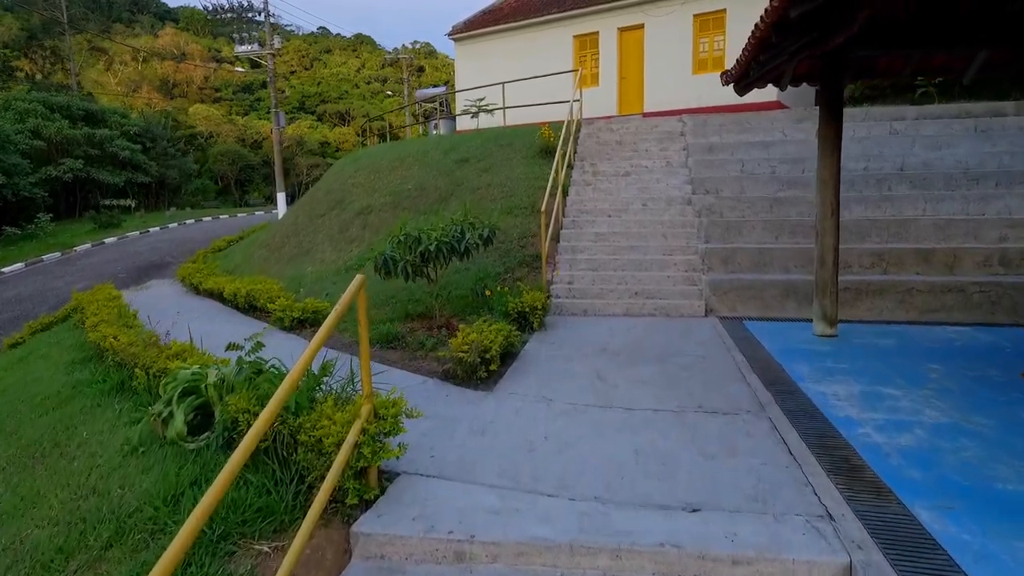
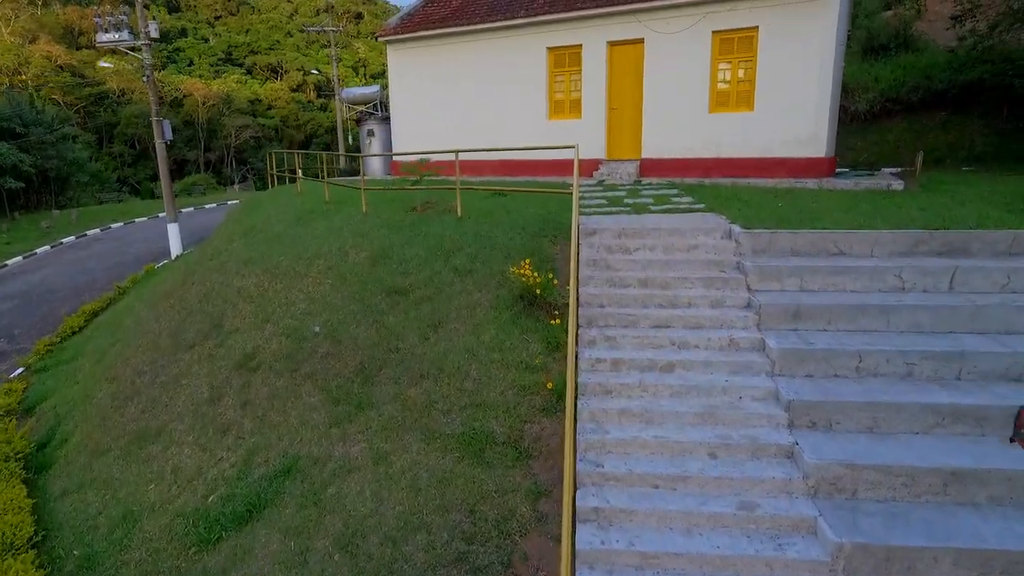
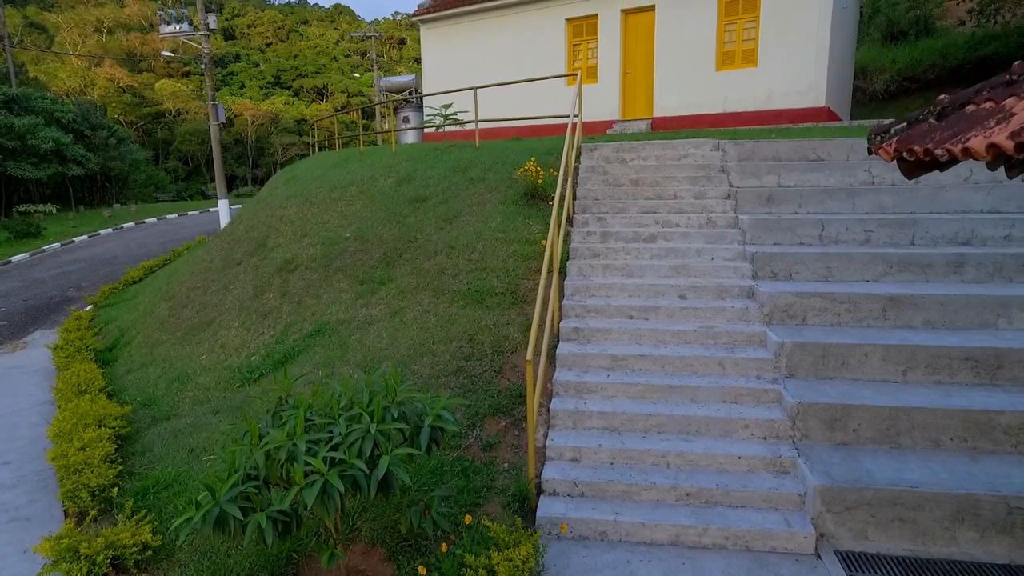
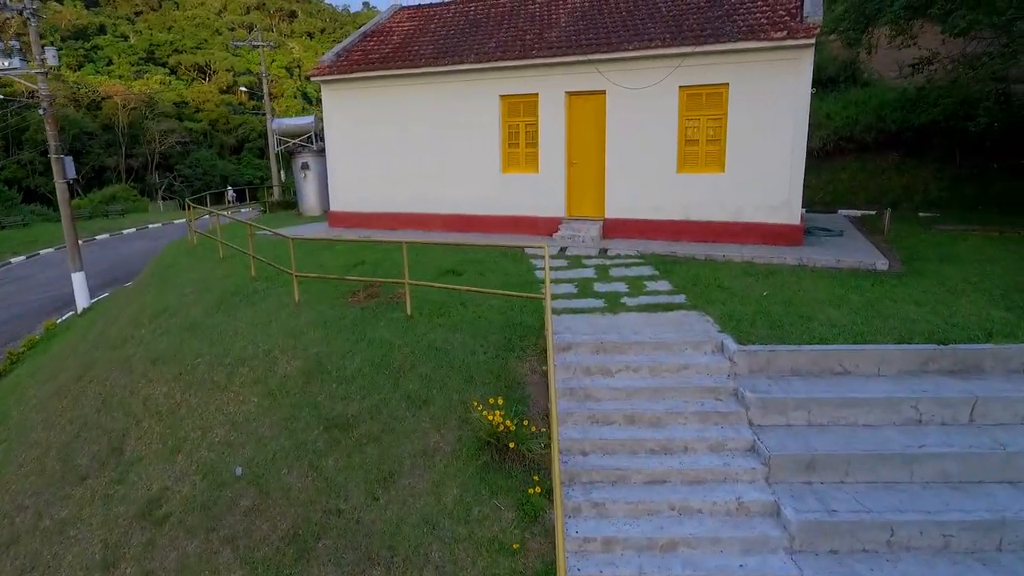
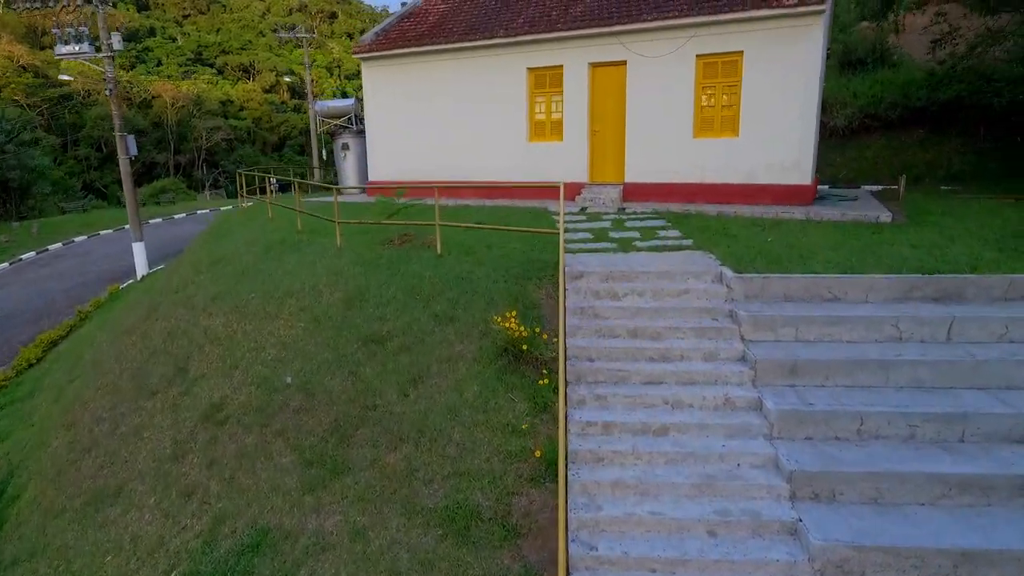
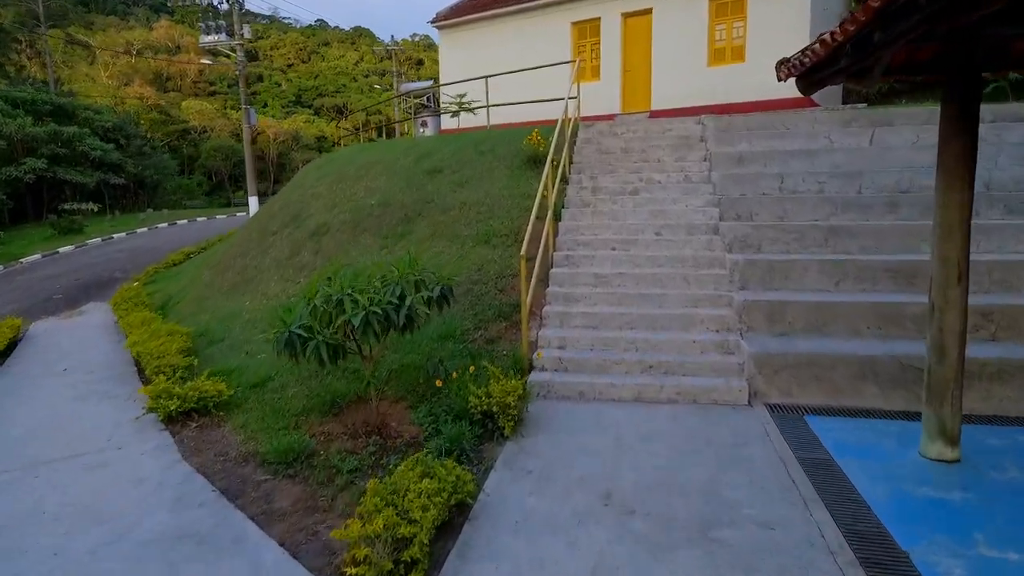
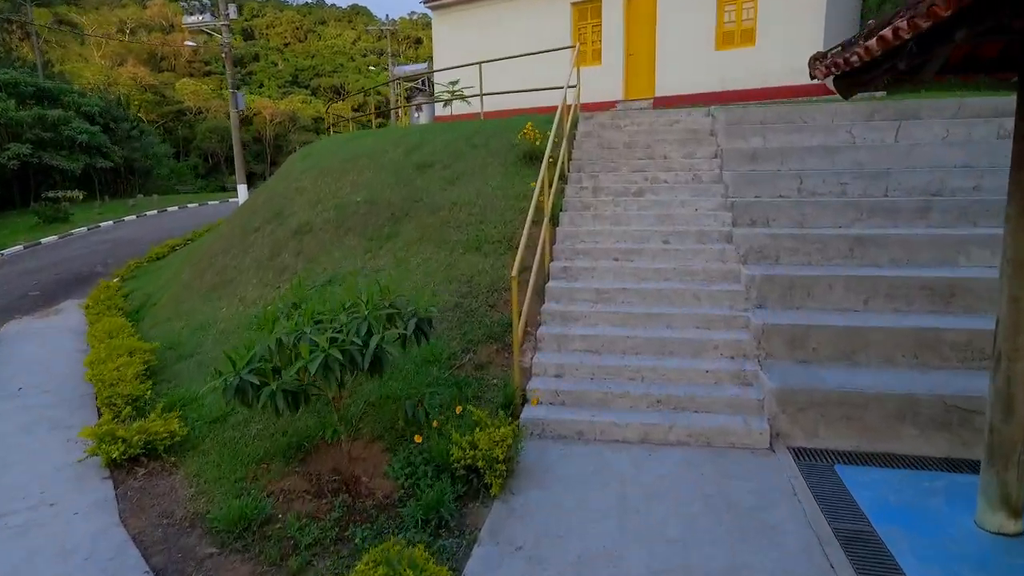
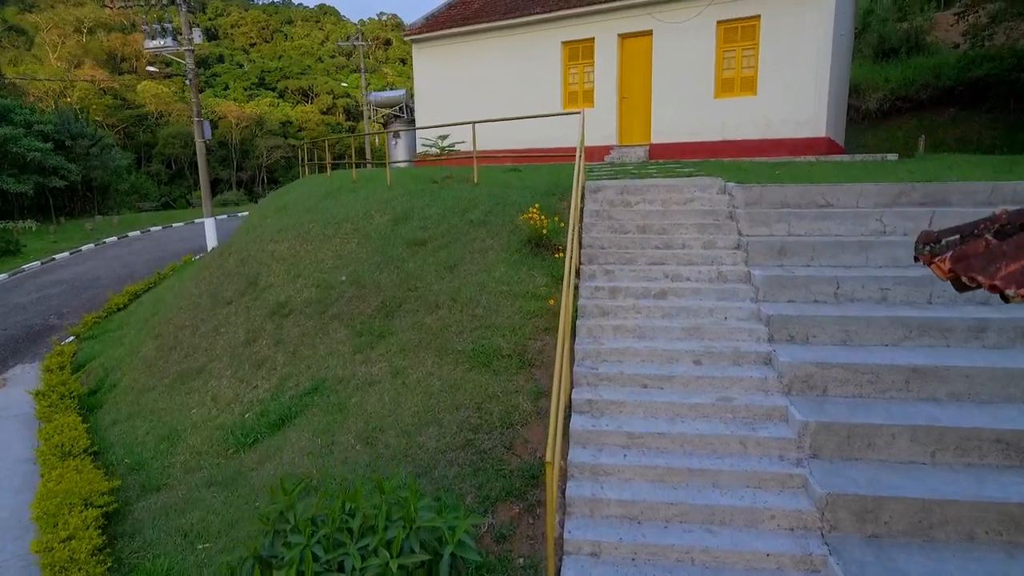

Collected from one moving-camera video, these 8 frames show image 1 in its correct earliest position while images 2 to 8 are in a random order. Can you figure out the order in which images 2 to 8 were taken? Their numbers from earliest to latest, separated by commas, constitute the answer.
6, 7, 3, 8, 2, 5, 4
